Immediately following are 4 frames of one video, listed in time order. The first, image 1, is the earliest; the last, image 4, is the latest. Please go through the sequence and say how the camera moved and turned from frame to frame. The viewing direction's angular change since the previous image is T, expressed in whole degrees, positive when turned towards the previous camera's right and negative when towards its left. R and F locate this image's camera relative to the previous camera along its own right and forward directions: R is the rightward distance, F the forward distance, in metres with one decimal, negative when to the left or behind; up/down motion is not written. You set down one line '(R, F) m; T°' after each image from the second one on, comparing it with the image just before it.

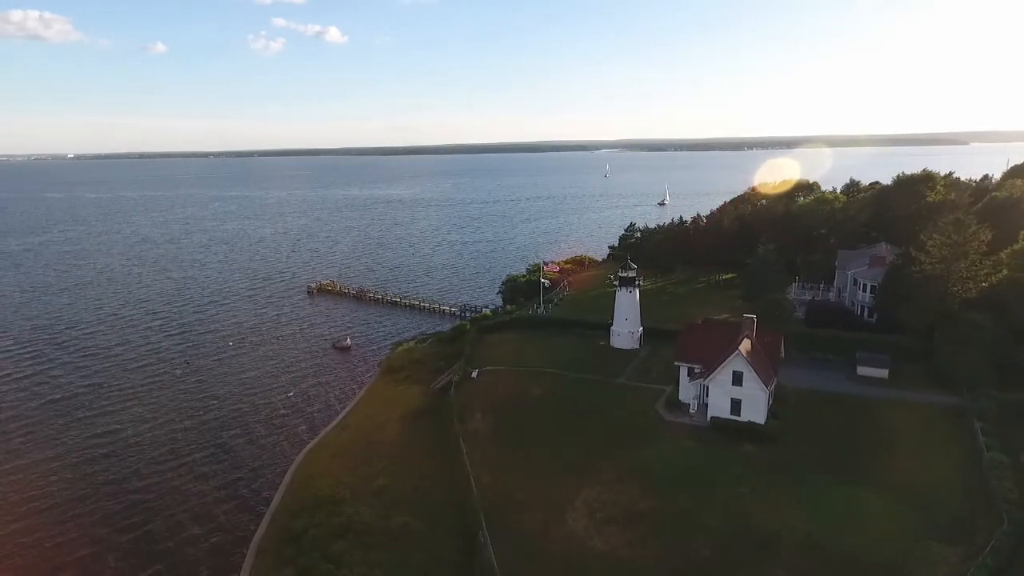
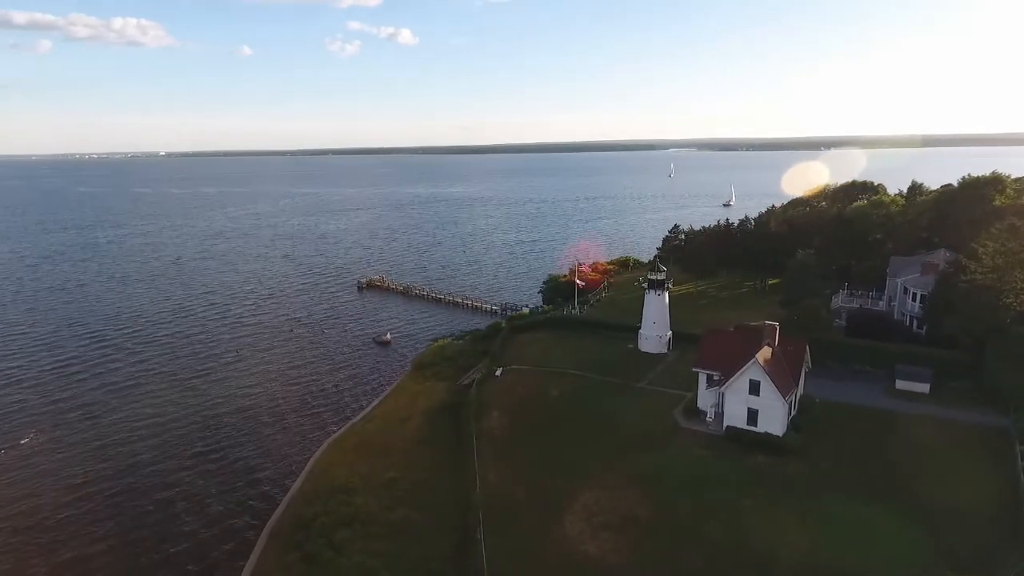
(+3.0, +0.1) m; -6°
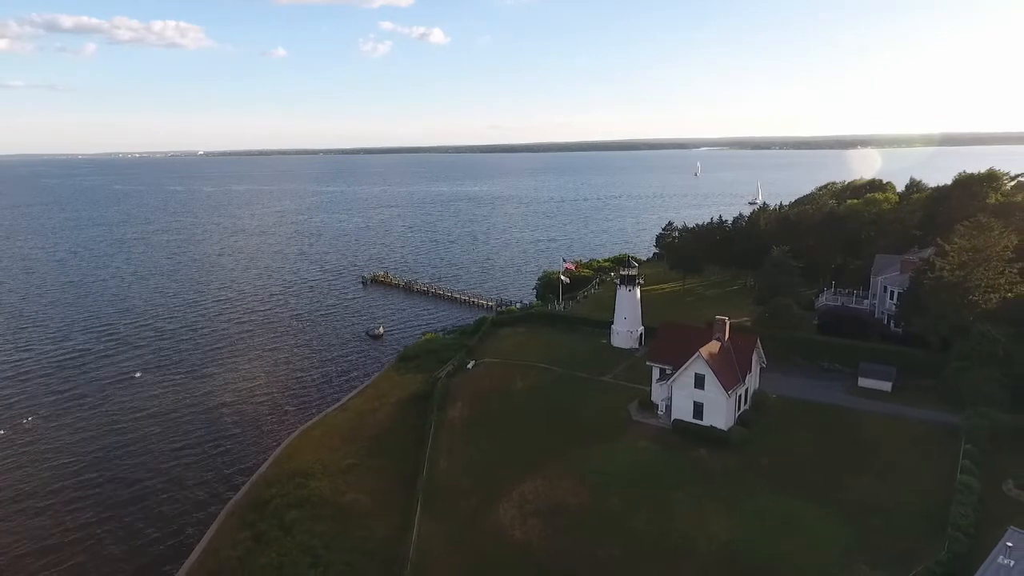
(+4.6, -0.7) m; -3°
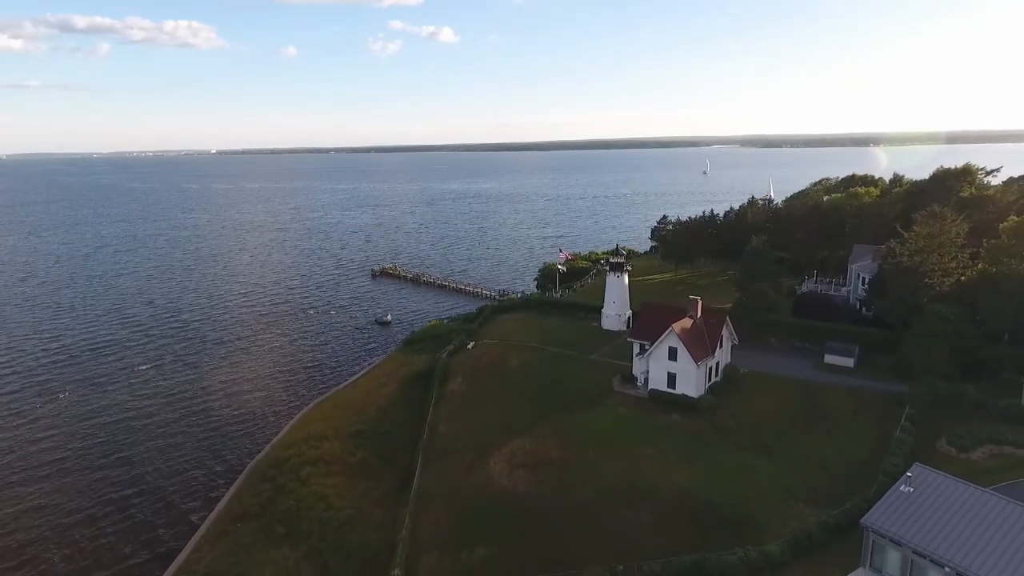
(+1.1, -4.0) m; -1°
